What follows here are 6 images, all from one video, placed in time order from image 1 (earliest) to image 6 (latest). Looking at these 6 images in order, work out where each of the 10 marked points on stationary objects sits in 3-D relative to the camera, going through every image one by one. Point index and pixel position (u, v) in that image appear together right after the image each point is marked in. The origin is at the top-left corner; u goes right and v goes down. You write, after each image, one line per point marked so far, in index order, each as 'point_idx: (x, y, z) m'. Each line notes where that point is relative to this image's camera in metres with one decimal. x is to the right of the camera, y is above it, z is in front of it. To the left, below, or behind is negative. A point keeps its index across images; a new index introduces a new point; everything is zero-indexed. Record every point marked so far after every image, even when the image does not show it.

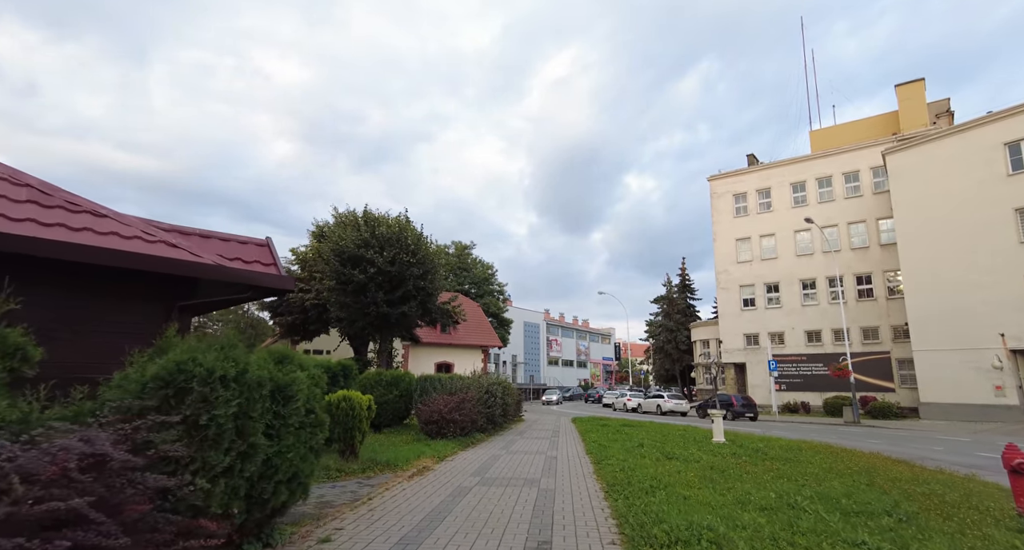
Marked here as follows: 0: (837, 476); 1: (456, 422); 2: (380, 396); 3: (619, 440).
0: (+6.6, -4.1, +9.9) m
1: (-1.7, -4.6, +15.4) m
2: (-5.0, -4.8, +19.1) m
3: (+3.6, -5.5, +16.3) m
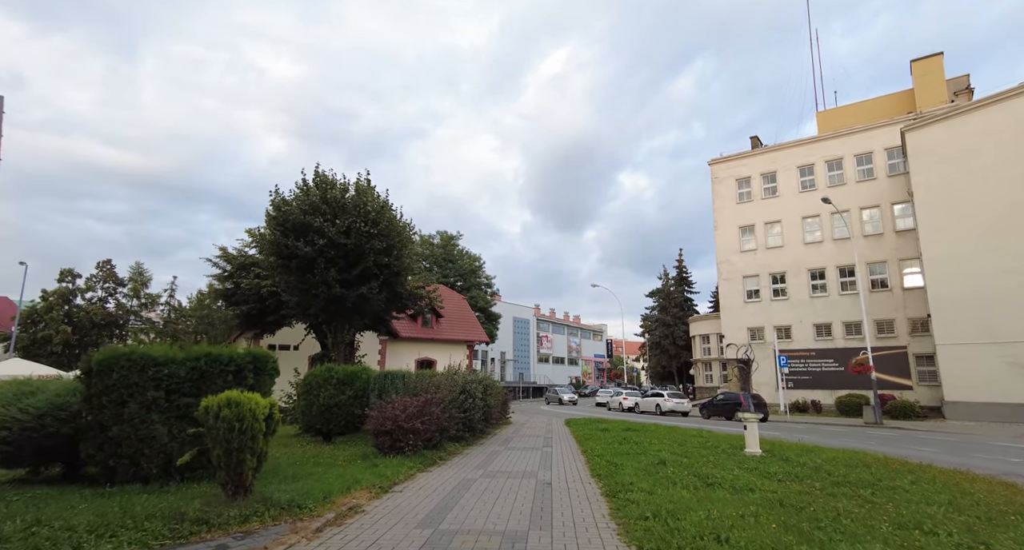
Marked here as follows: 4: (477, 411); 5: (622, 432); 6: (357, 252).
0: (+6.2, -3.2, +6.3) m
1: (-2.2, -3.7, +11.6) m
2: (-5.6, -3.9, +15.3) m
3: (+3.1, -4.6, +12.6) m
4: (-1.2, -4.6, +16.4) m
5: (+4.3, -6.3, +19.4) m
6: (-5.6, +0.8, +17.5) m
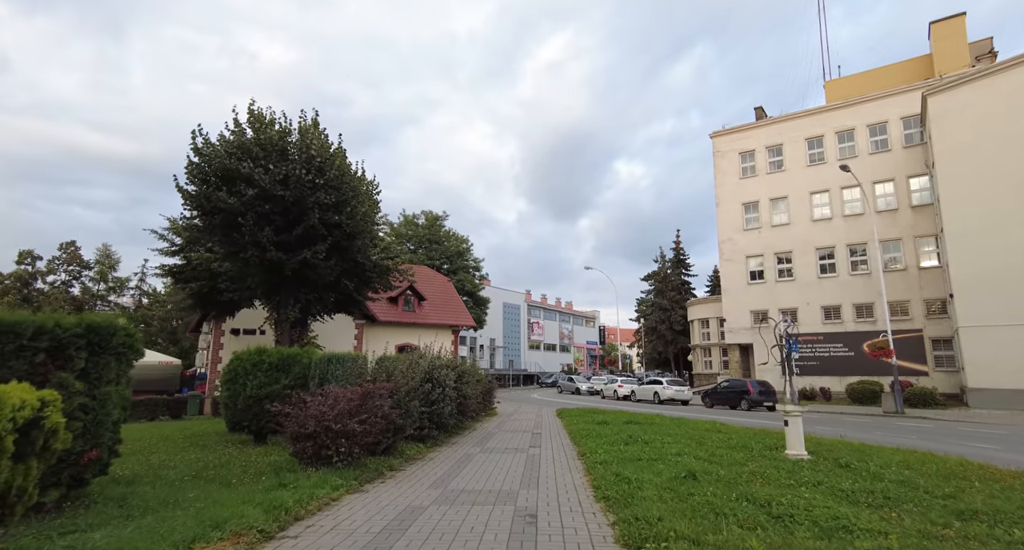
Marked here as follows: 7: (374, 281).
0: (+5.8, -2.4, +3.2) m
1: (-2.7, -2.8, +8.4) m
2: (-6.1, -2.8, +12.1) m
3: (+2.6, -3.6, +9.6) m
4: (-1.8, -3.5, +13.3) m
5: (+3.7, -5.1, +16.4) m
6: (-6.2, +2.0, +14.1) m
7: (-5.6, -0.2, +19.6) m
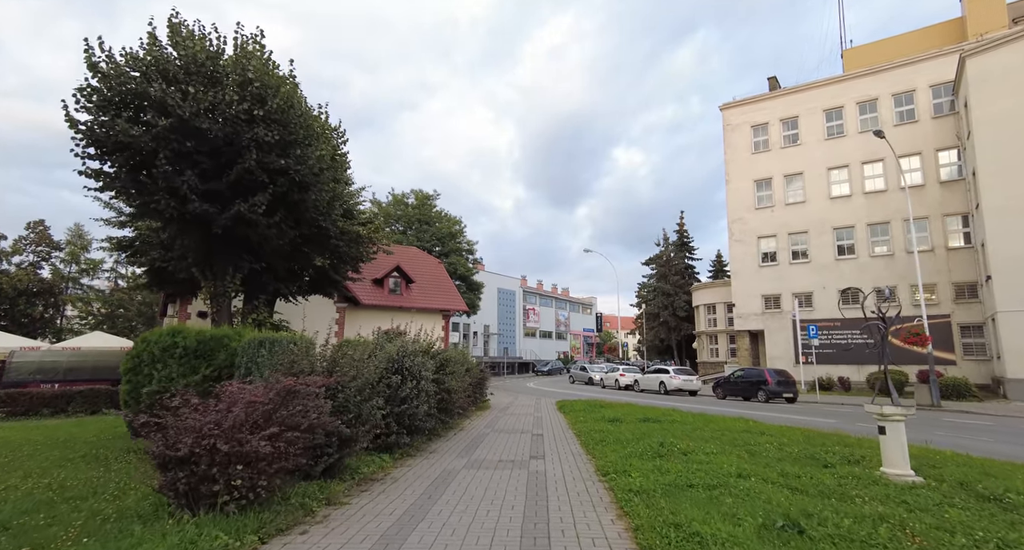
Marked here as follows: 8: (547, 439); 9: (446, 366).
0: (+5.8, -1.8, +0.2) m
1: (-2.7, -2.0, +5.4) m
2: (-6.2, -2.0, +9.0) m
3: (+2.5, -2.9, +6.6) m
4: (-1.9, -2.7, +10.2) m
5: (+3.6, -4.2, +13.4) m
6: (-6.3, +2.8, +10.9) m
7: (-5.7, +0.9, +16.5) m
8: (+0.9, -4.3, +12.8) m
9: (-1.7, -2.3, +12.6) m
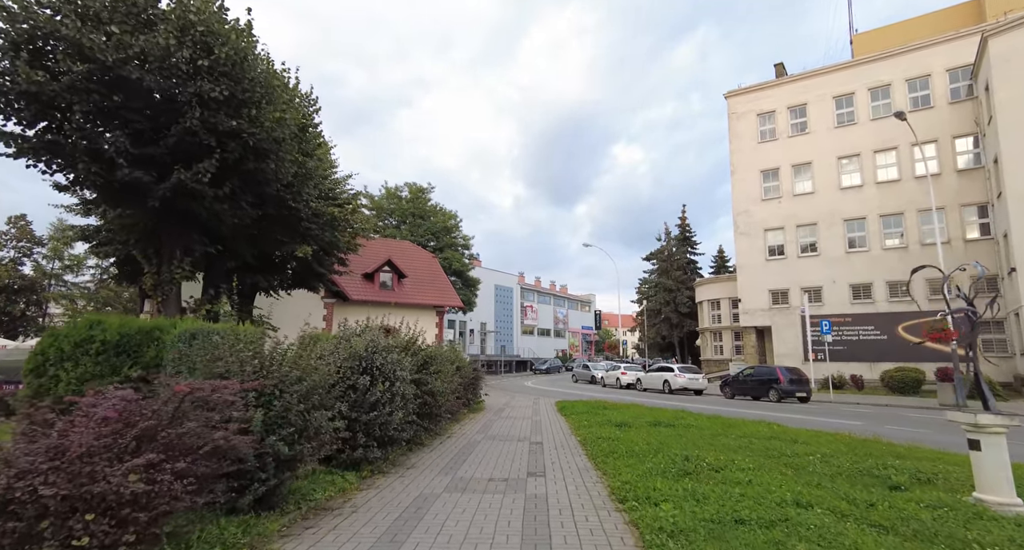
0: (+5.8, -1.4, -1.4) m
1: (-2.8, -1.7, +3.6) m
2: (-6.3, -1.6, +7.3) m
3: (+2.4, -2.5, +4.9) m
4: (-2.0, -2.3, +8.5) m
5: (+3.5, -3.8, +11.7) m
6: (-6.4, +3.2, +9.2) m
7: (-5.9, +1.2, +14.7) m
8: (+0.8, -3.9, +11.1) m
9: (-1.8, -2.0, +10.9) m
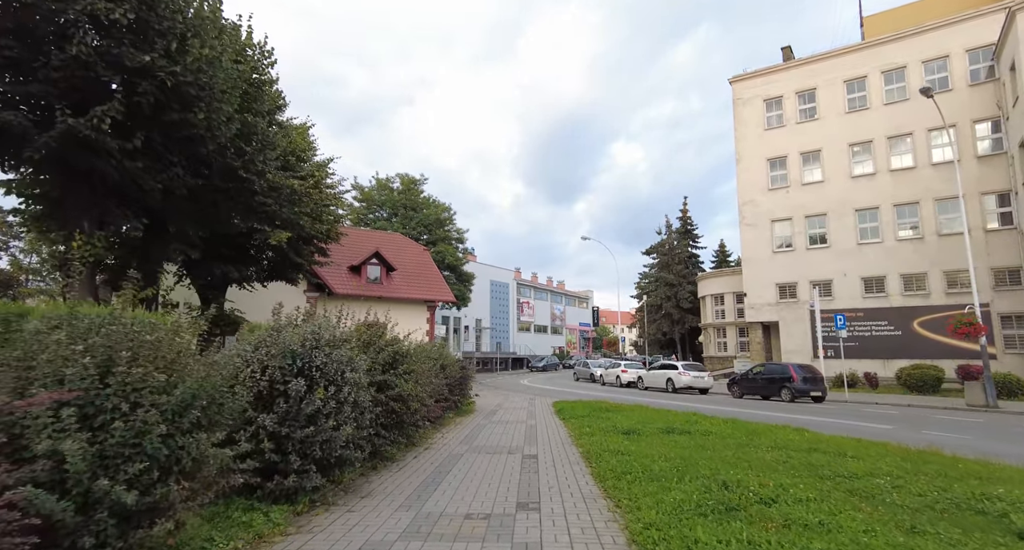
0: (+5.6, -1.1, -3.3) m
1: (-3.0, -1.3, +1.7) m
2: (-6.5, -1.3, +5.3) m
3: (+2.2, -2.2, +3.0) m
4: (-2.2, -1.9, +6.6) m
5: (+3.2, -3.4, +9.8) m
6: (-6.6, +3.6, +7.2) m
7: (-6.1, +1.6, +12.7) m
8: (+0.6, -3.5, +9.2) m
9: (-2.0, -1.6, +9.0) m
